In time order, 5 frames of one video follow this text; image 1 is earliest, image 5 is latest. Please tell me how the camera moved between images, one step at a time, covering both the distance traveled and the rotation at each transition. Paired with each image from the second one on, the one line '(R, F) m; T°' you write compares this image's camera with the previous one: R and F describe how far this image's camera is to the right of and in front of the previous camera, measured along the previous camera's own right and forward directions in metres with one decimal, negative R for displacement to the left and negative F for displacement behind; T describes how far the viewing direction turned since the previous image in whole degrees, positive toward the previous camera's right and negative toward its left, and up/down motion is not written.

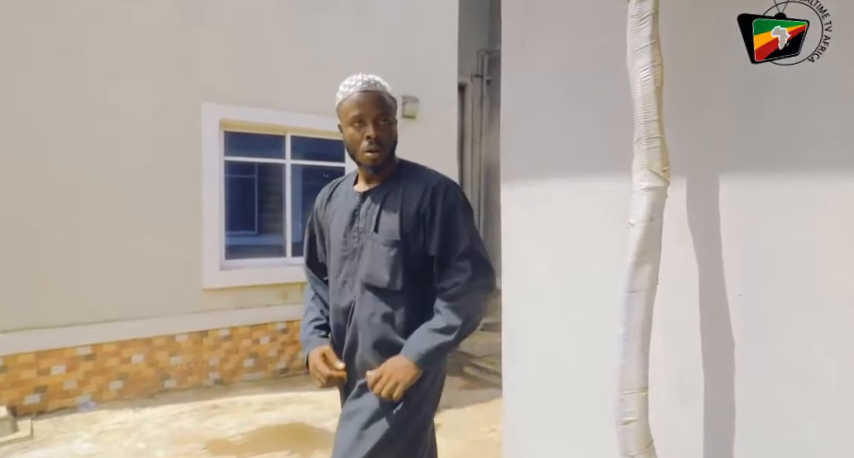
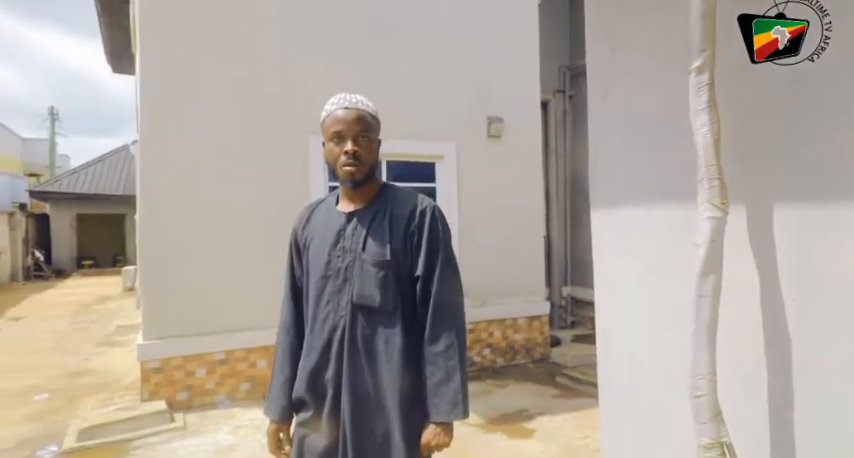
(-0.1, -0.3) m; -8°
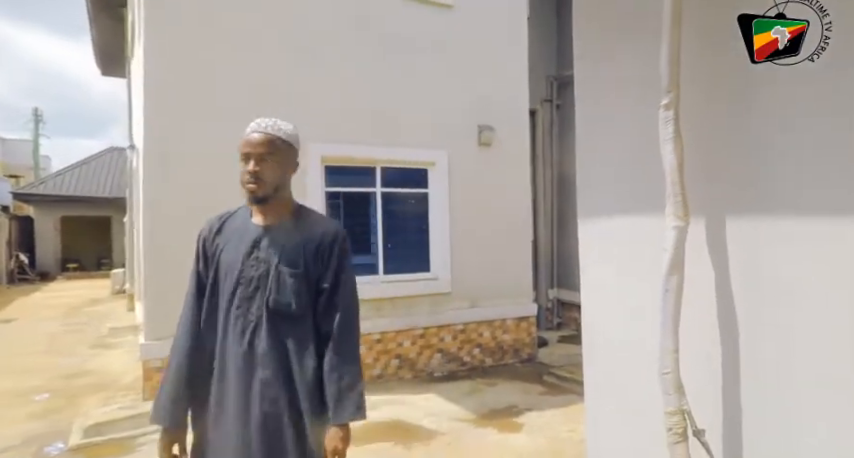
(-0.1, -0.2) m; +1°
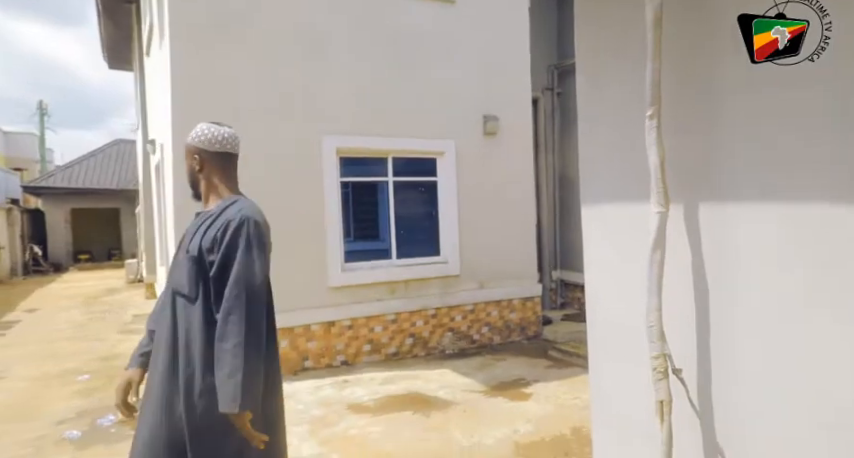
(-0.1, -0.4) m; 0°
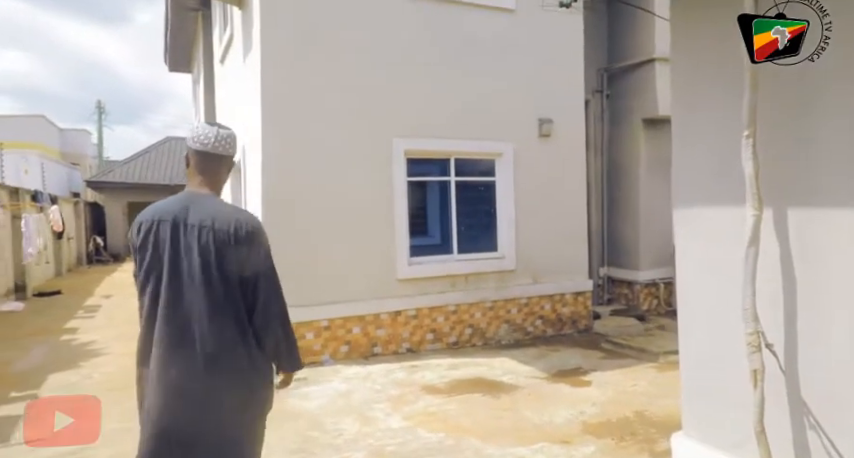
(-0.4, -0.5) m; -3°
